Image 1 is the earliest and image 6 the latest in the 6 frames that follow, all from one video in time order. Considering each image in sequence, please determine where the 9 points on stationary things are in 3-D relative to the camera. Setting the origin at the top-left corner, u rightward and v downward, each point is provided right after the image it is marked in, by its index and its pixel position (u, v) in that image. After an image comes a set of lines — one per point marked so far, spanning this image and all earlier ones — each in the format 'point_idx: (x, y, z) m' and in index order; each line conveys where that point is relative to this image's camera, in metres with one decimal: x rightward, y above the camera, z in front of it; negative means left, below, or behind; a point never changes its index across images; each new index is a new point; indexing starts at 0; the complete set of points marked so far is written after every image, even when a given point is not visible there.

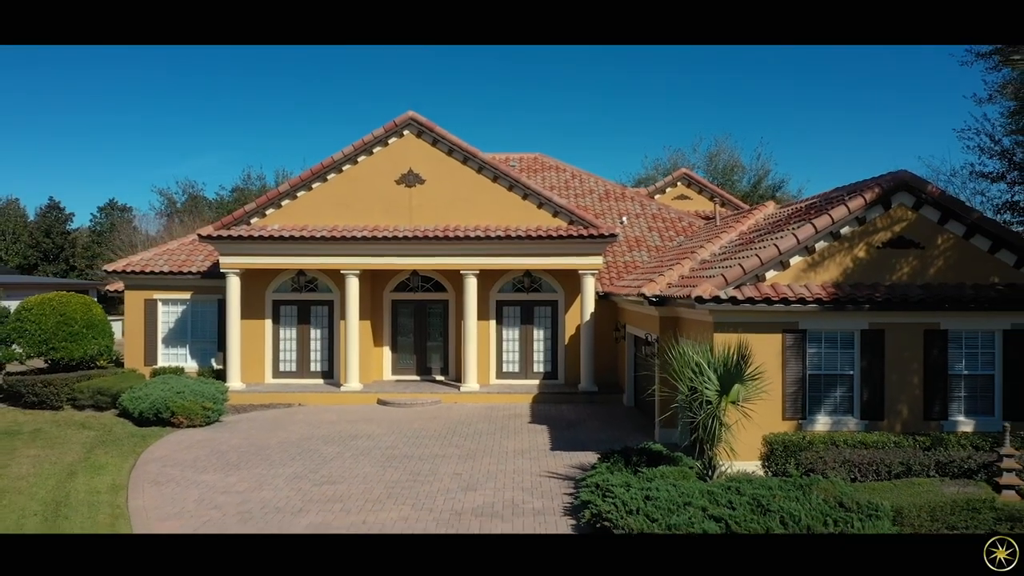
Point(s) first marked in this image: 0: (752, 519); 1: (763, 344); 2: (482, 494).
0: (+2.8, -2.7, +7.6) m
1: (+4.0, -0.9, +10.5) m
2: (-0.5, -3.2, +10.2) m
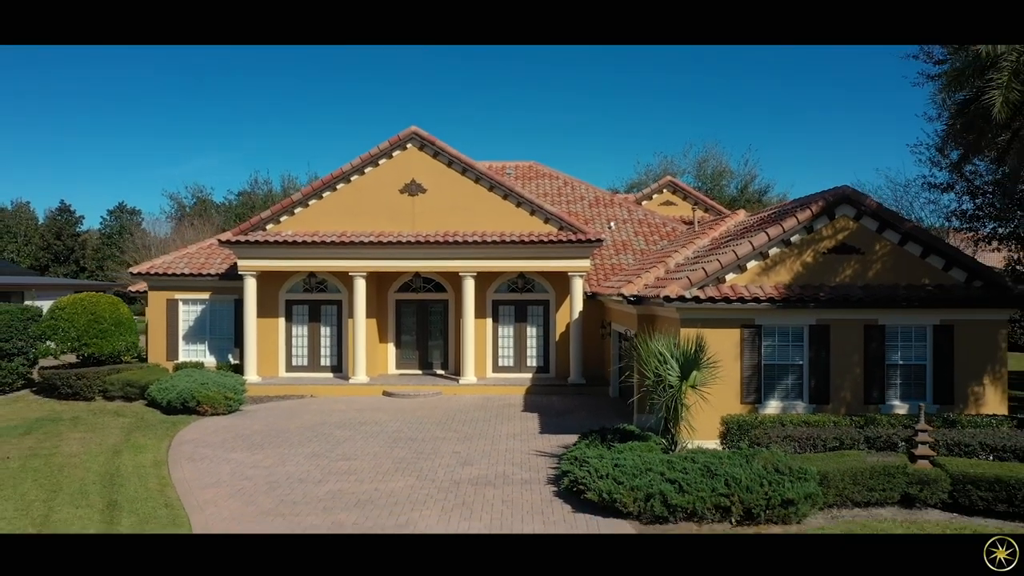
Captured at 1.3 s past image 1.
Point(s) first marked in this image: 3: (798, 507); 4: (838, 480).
0: (+2.6, -2.7, +9.1) m
1: (+3.9, -0.9, +12.0) m
2: (-0.6, -3.2, +11.7) m
3: (+3.9, -3.0, +8.9) m
4: (+4.6, -2.8, +9.4) m
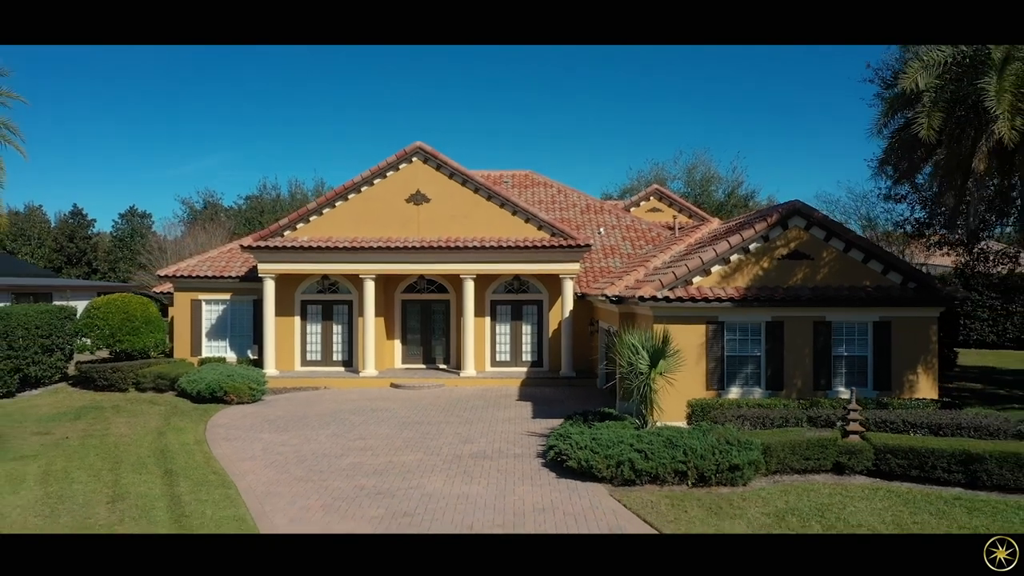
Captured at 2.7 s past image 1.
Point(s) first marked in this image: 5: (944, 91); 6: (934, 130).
0: (+2.5, -2.7, +10.9) m
1: (+3.8, -1.0, +13.9) m
2: (-0.7, -3.2, +13.5) m
3: (+3.7, -3.0, +10.7) m
4: (+4.5, -2.8, +11.2) m
5: (+7.4, +3.3, +11.3) m
6: (+7.3, +2.6, +11.4) m
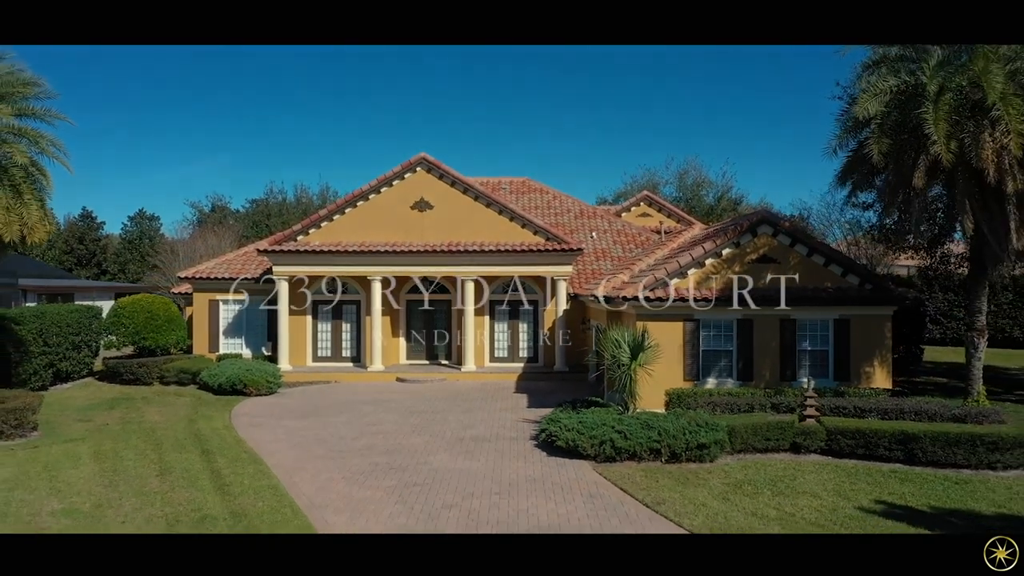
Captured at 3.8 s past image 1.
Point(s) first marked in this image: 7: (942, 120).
0: (+2.4, -2.7, +12.5) m
1: (+3.7, -1.0, +15.4) m
2: (-0.8, -3.2, +15.0) m
3: (+3.7, -3.0, +12.3) m
4: (+4.4, -2.8, +12.7) m
5: (+7.4, +3.3, +12.9) m
6: (+7.2, +2.6, +13.0) m
7: (+7.7, +3.0, +11.9) m
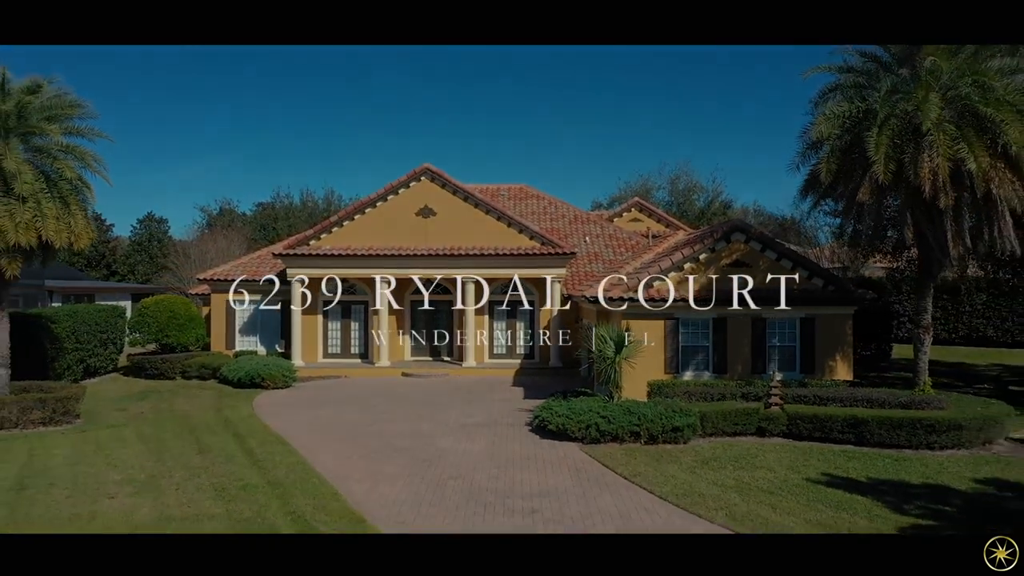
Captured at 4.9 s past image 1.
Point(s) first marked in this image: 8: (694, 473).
0: (+2.4, -2.8, +14.1) m
1: (+3.6, -1.0, +17.0) m
2: (-0.9, -3.3, +16.7) m
3: (+3.6, -3.0, +13.9) m
4: (+4.4, -2.8, +14.4) m
5: (+7.3, +3.3, +14.5) m
6: (+7.2, +2.6, +14.6) m
7: (+7.7, +3.0, +13.5) m
8: (+3.3, -3.4, +11.9) m
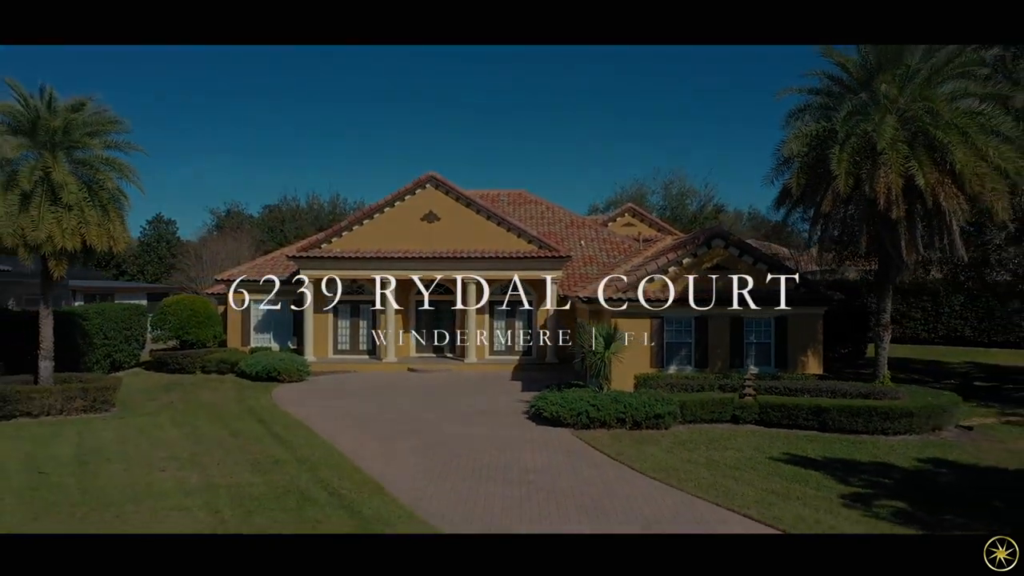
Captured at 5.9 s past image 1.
0: (+2.3, -2.8, +15.7) m
1: (+3.6, -1.1, +18.6) m
2: (-0.9, -3.3, +18.2) m
3: (+3.6, -3.1, +15.5) m
4: (+4.3, -2.9, +15.9) m
5: (+7.3, +3.2, +16.1) m
6: (+7.2, +2.5, +16.2) m
7: (+7.6, +2.9, +15.1) m
8: (+3.3, -3.4, +13.5) m
